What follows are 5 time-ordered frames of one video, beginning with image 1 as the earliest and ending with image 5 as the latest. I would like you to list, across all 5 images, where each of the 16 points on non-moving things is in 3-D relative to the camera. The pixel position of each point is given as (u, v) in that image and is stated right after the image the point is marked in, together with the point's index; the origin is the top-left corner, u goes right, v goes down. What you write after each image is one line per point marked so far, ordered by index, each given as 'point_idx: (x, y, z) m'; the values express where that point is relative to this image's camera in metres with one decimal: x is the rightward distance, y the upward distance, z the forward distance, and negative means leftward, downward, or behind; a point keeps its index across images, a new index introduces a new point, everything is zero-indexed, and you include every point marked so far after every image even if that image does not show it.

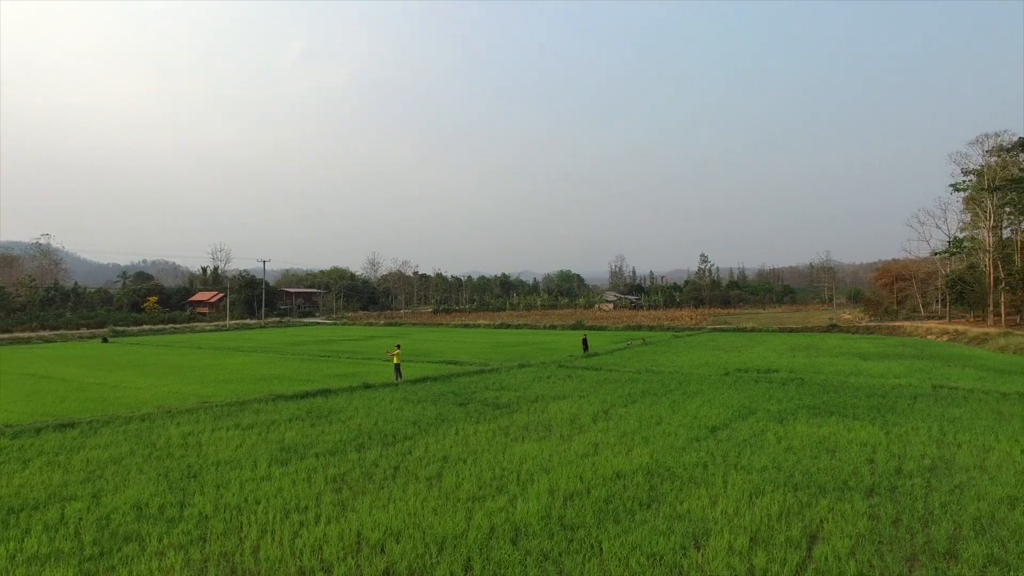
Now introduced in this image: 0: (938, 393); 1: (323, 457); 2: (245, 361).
0: (+7.5, -1.9, +12.1) m
1: (-1.9, -1.7, +6.9) m
2: (-6.9, -1.8, +17.3) m
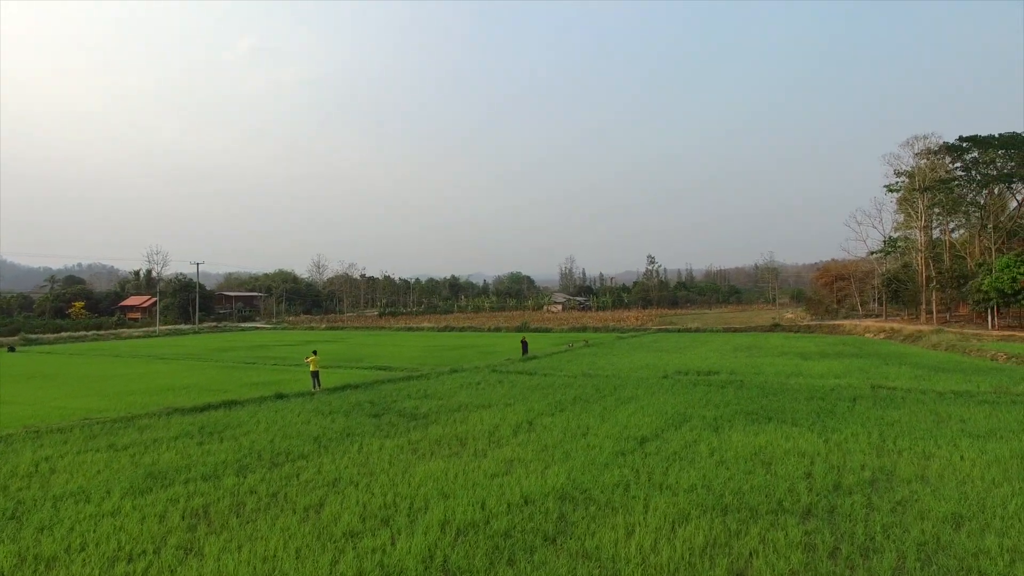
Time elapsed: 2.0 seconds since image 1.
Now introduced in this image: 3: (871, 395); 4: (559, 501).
0: (+6.4, -1.9, +11.9) m
1: (-2.7, -1.7, +6.0) m
2: (-8.4, -1.9, +16.1) m
3: (+6.3, -1.9, +12.0) m
4: (+0.4, -1.7, +5.6) m
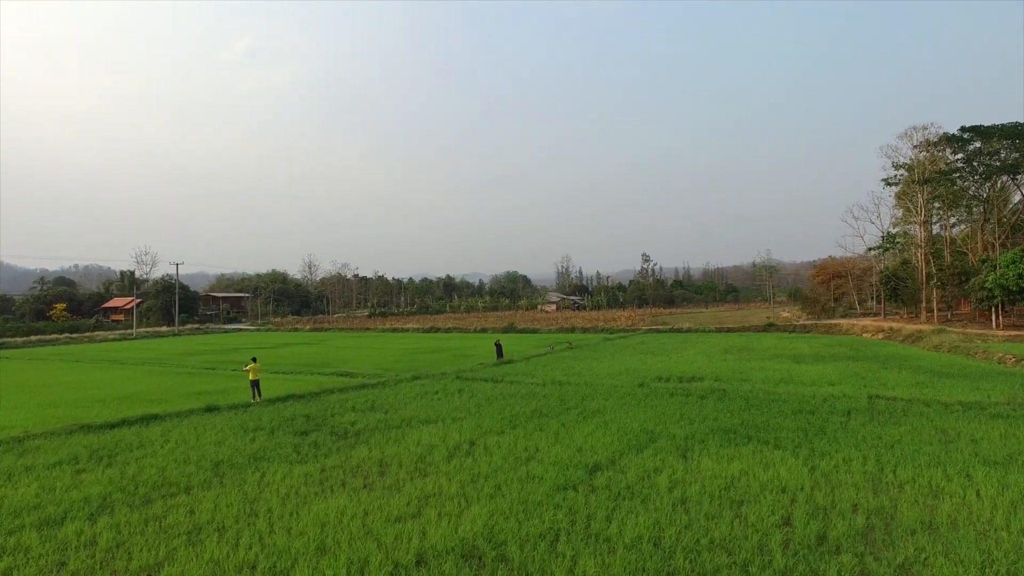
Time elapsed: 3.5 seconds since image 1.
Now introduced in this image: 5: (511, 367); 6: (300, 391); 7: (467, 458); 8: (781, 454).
0: (+5.8, -1.8, +11.0) m
1: (-3.3, -1.7, +5.1) m
2: (-8.9, -1.9, +15.2) m
3: (+5.8, -1.8, +11.0) m
4: (-0.1, -1.7, +4.6) m
5: (+0.1, -1.9, +16.2) m
6: (-3.3, -1.7, +11.1) m
7: (-0.3, -1.6, +6.8) m
8: (+3.0, -1.7, +7.4) m
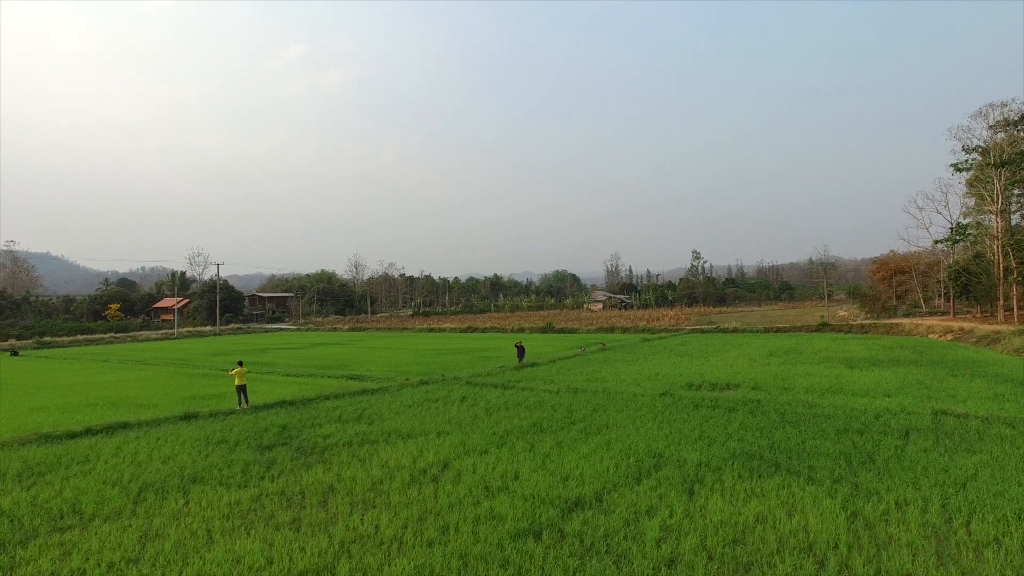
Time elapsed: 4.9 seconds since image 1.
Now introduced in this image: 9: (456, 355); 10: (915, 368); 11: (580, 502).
0: (+6.0, -1.8, +9.6) m
1: (-3.5, -1.7, +4.4) m
2: (-8.3, -1.9, +14.9) m
3: (+6.0, -1.8, +9.7) m
4: (-0.4, -1.6, +3.7) m
5: (+0.7, -1.8, +15.3) m
6: (-3.1, -1.6, +10.4) m
7: (-0.4, -1.6, +5.9) m
8: (+2.9, -1.7, +6.3) m
9: (-1.4, -1.9, +19.3) m
10: (+10.2, -1.9, +17.1) m
11: (+0.8, -1.6, +5.7) m
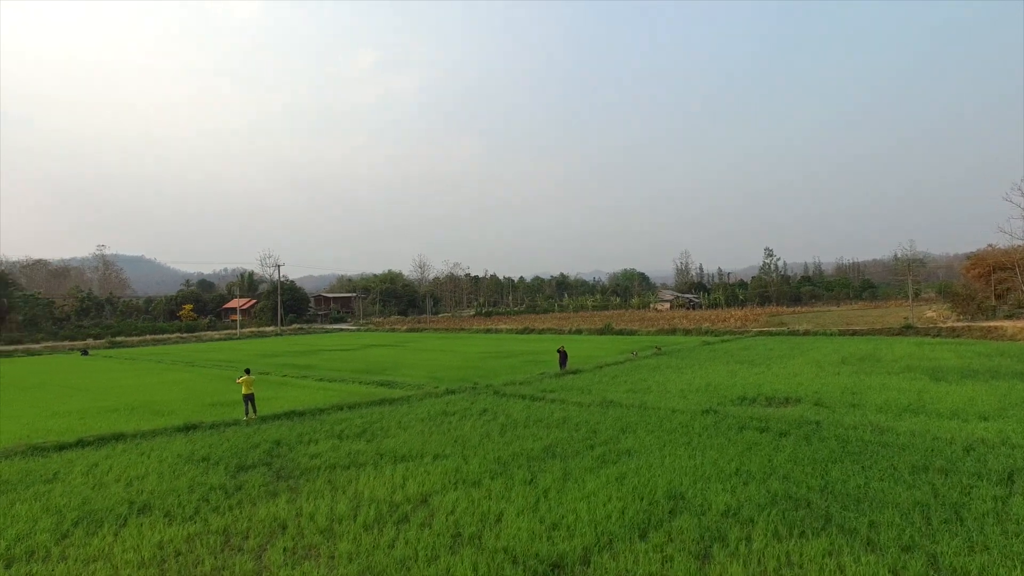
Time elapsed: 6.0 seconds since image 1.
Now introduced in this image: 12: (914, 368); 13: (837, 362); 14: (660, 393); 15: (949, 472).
0: (+6.4, -1.7, +8.1) m
1: (-3.6, -1.7, +3.9) m
2: (-7.4, -2.0, +14.8) m
3: (+6.3, -1.7, +8.1) m
4: (-0.6, -1.7, +2.9) m
5: (+1.6, -1.8, +14.3) m
6: (-2.6, -1.7, +9.8) m
7: (-0.4, -1.6, +5.1) m
8: (+2.9, -1.7, +5.1) m
9: (0.0, -1.9, +18.5) m
10: (+11.3, -1.9, +15.2) m
11: (+0.8, -1.6, +4.7) m
12: (+10.5, -1.9, +17.2) m
13: (+9.3, -1.9, +18.5) m
14: (+3.2, -1.8, +12.4) m
15: (+5.2, -1.7, +7.8) m
